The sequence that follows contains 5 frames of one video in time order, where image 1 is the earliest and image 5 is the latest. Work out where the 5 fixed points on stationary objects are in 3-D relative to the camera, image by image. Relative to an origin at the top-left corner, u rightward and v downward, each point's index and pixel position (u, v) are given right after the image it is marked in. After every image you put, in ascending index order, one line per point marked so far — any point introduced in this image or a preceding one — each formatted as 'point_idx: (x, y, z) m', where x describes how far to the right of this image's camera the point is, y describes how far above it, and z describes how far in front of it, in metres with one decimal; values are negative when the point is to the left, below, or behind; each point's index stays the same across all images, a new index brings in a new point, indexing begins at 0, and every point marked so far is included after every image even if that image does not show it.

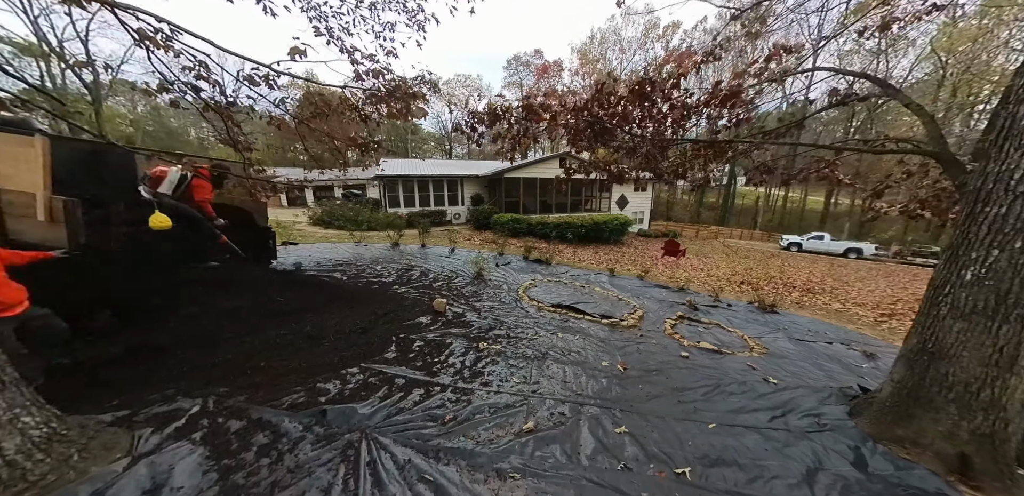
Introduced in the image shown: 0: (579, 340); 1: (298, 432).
0: (+1.1, -1.4, +4.8) m
1: (-1.8, -1.6, +2.5) m
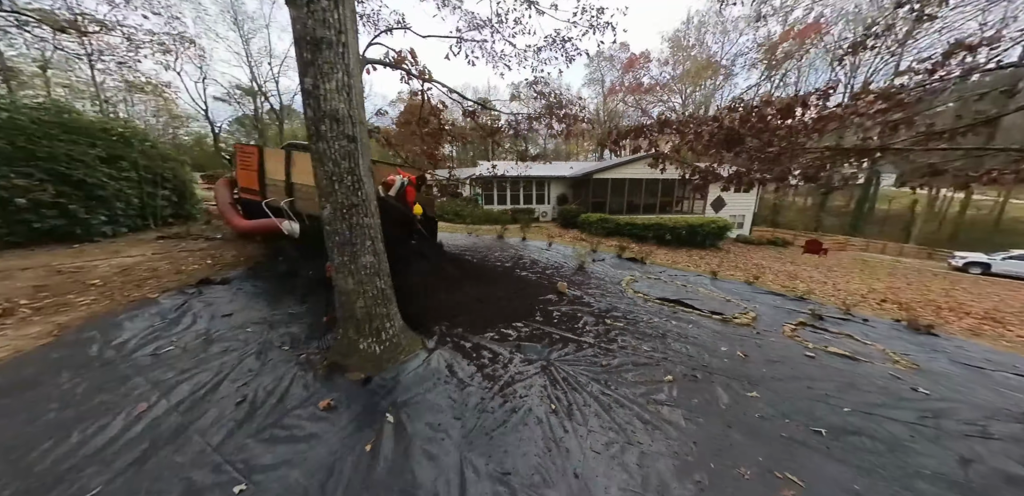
0: (+3.3, -1.3, +5.3) m
1: (0.0, -1.3, +3.7) m
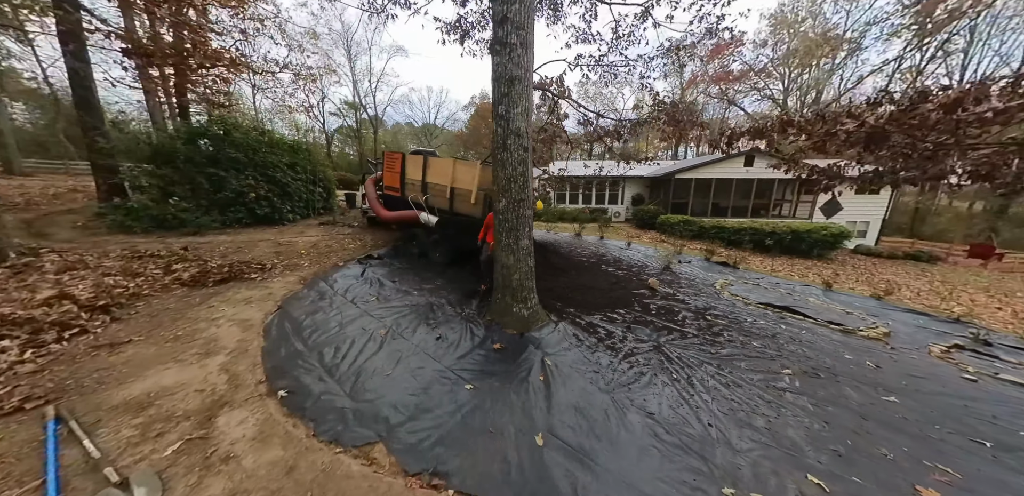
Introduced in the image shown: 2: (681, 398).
0: (+5.2, -1.3, +5.1) m
1: (+1.6, -1.2, +4.3) m
2: (+1.7, -1.5, +3.0) m
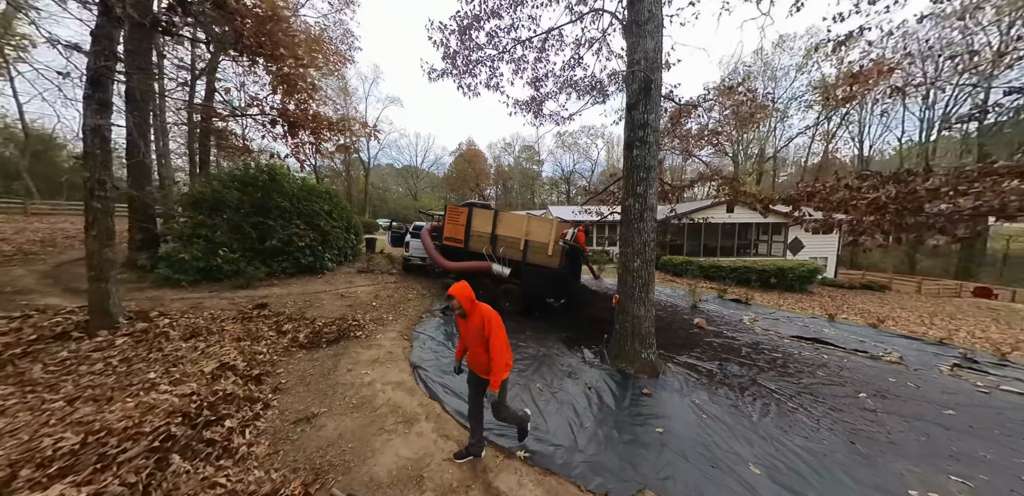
0: (+6.9, -2.2, +6.1) m
1: (+3.4, -2.0, +4.9) m
2: (+3.6, -2.1, +3.6) m
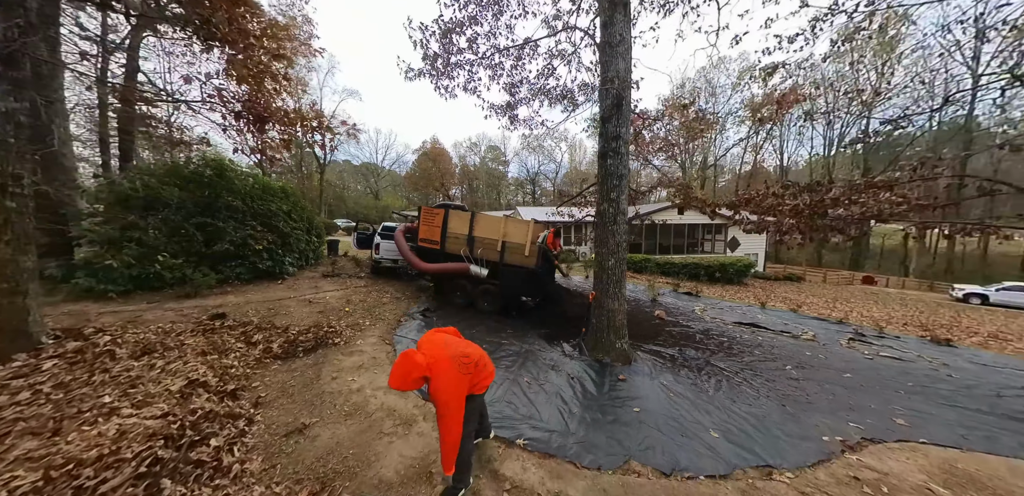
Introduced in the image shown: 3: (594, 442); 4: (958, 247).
0: (+6.4, -2.1, +7.2) m
1: (+3.1, -2.0, +5.5) m
2: (+3.5, -2.1, +4.2) m
3: (+0.9, -2.0, +3.0) m
4: (+27.6, +0.1, +18.5) m
